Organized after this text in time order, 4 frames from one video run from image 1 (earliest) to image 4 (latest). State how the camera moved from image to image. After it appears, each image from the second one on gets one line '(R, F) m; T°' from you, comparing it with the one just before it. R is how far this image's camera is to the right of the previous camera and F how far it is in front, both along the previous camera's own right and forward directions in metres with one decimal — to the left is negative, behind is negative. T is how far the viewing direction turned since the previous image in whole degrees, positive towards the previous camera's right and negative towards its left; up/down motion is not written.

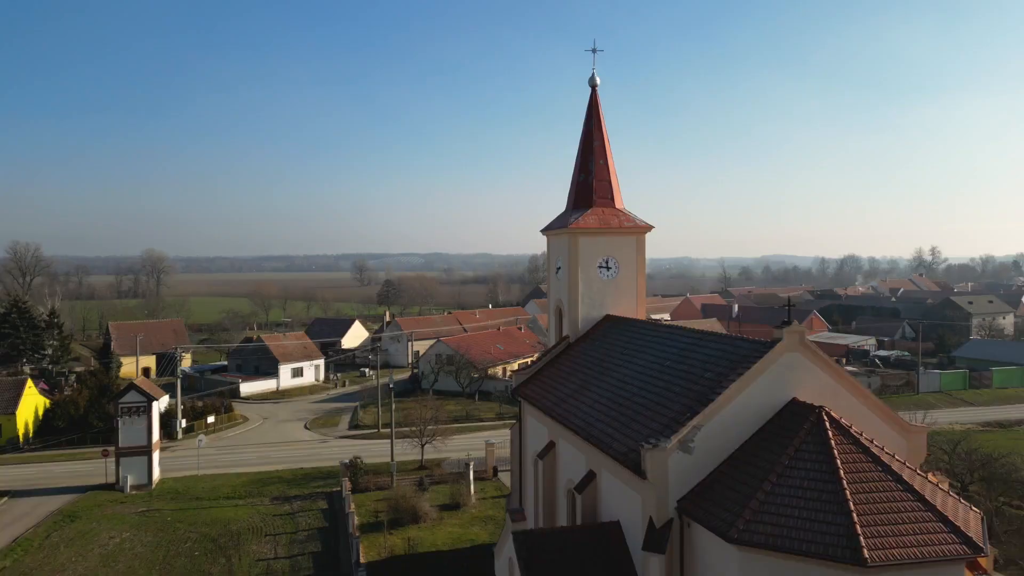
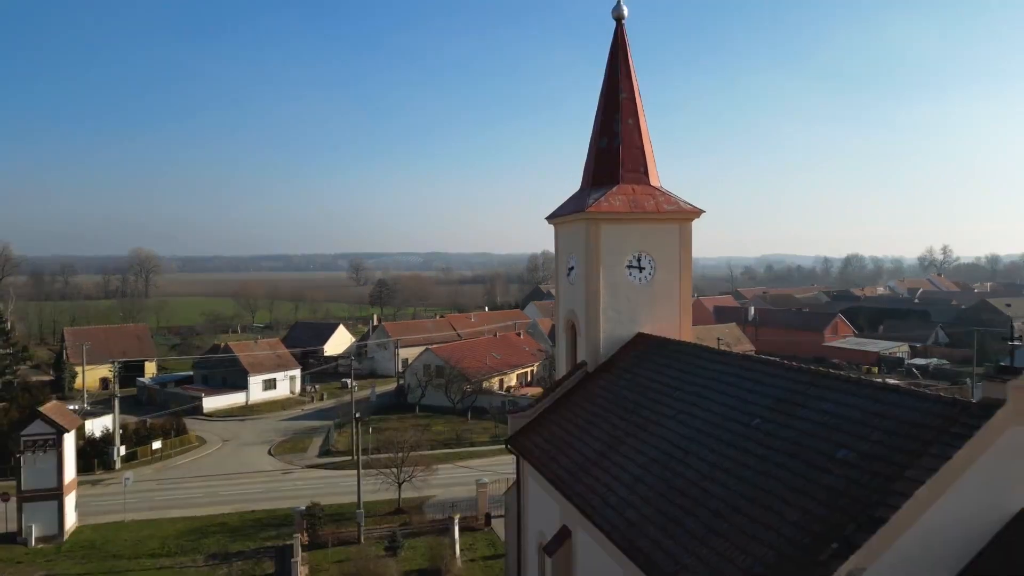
(+0.1, +4.7) m; 0°
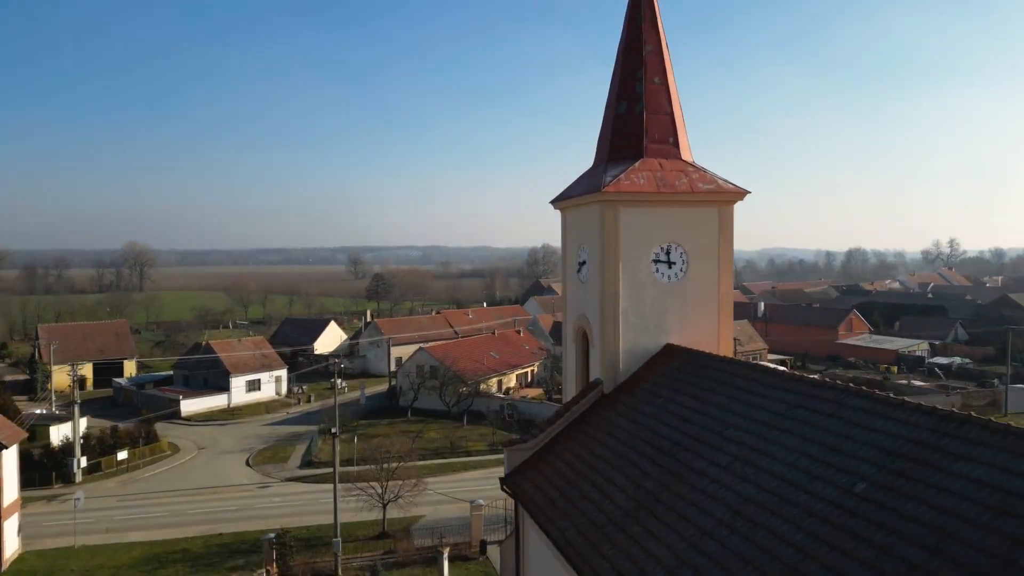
(0.0, +2.4) m; 0°
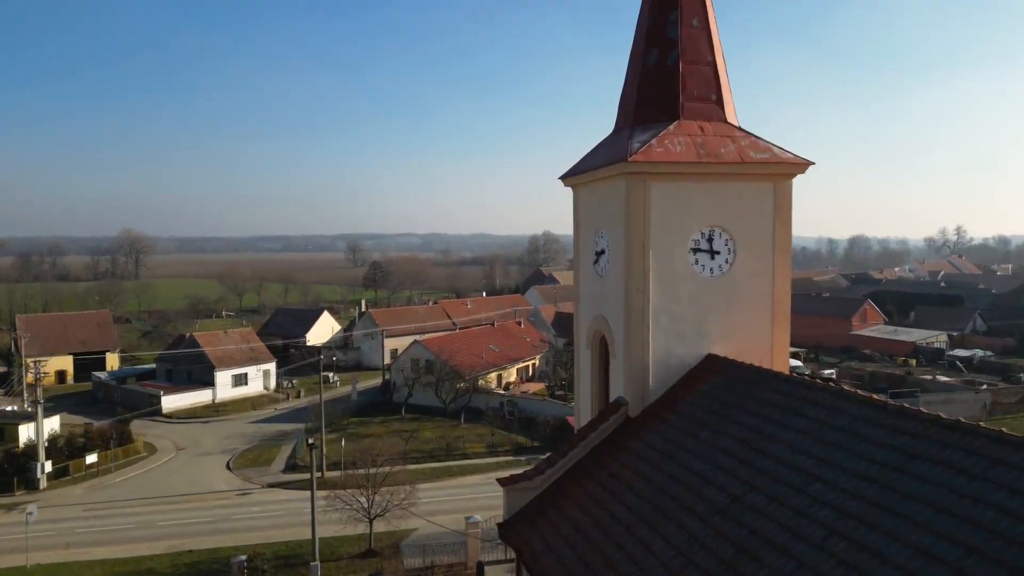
(0.0, +2.0) m; 0°
